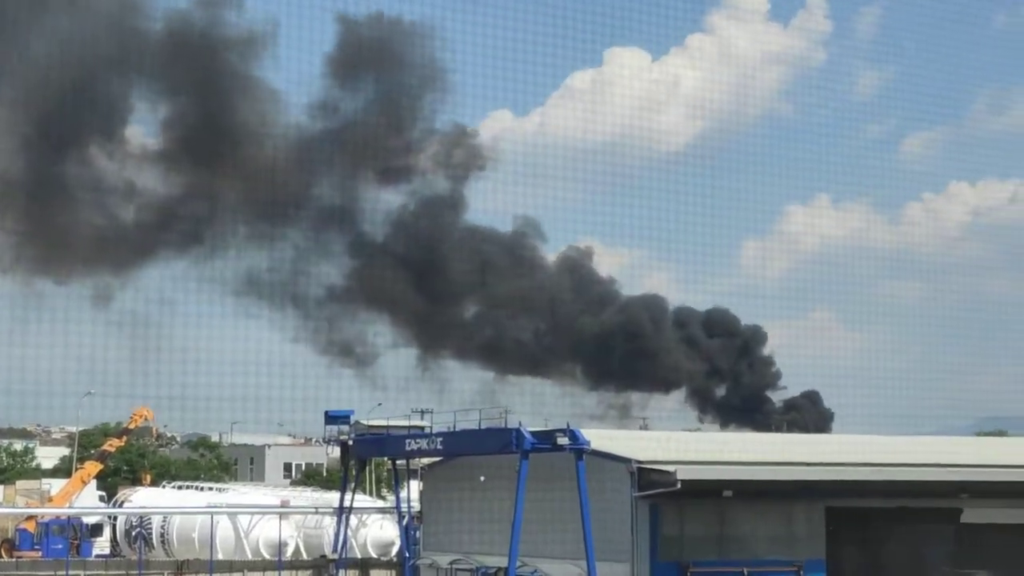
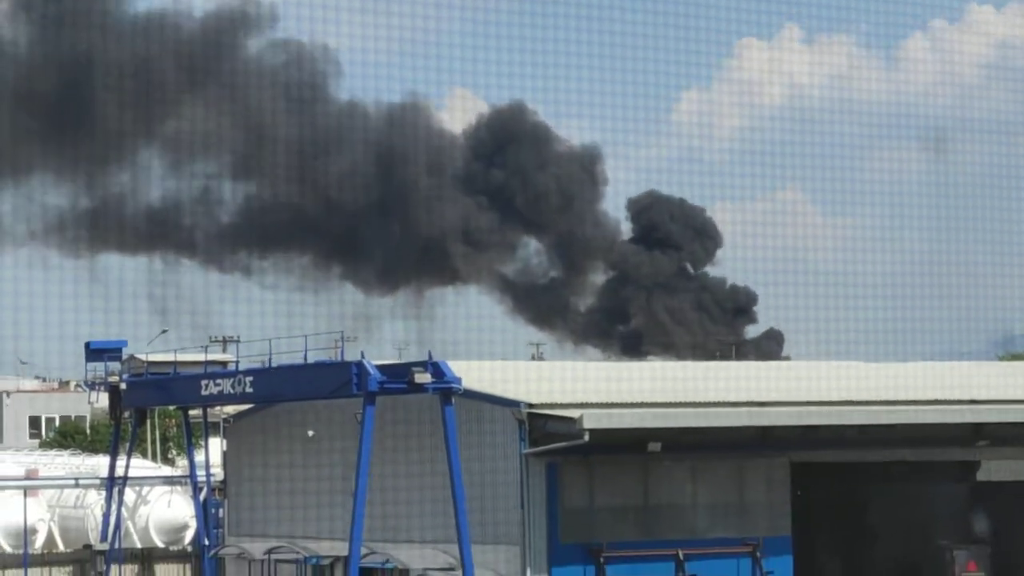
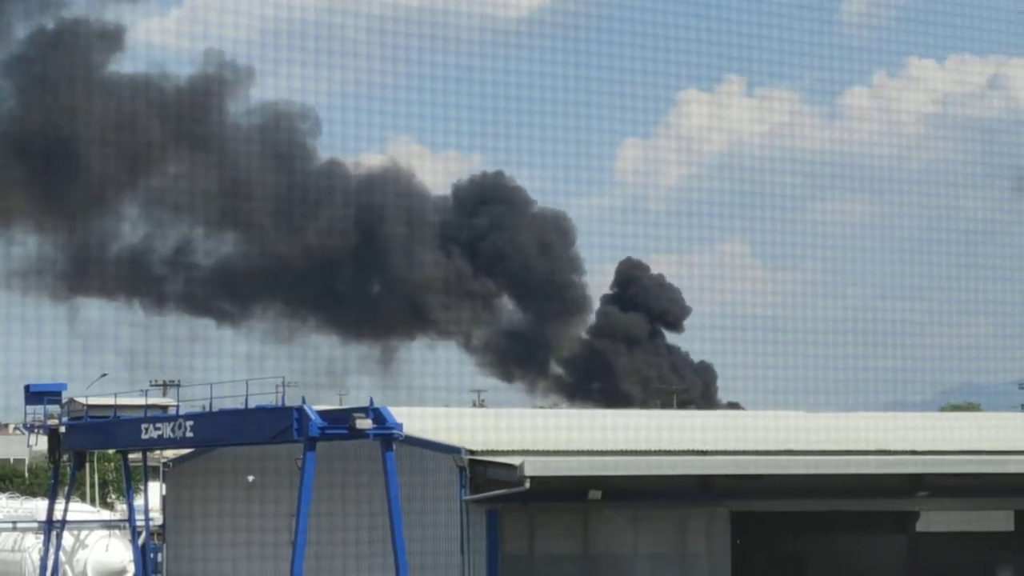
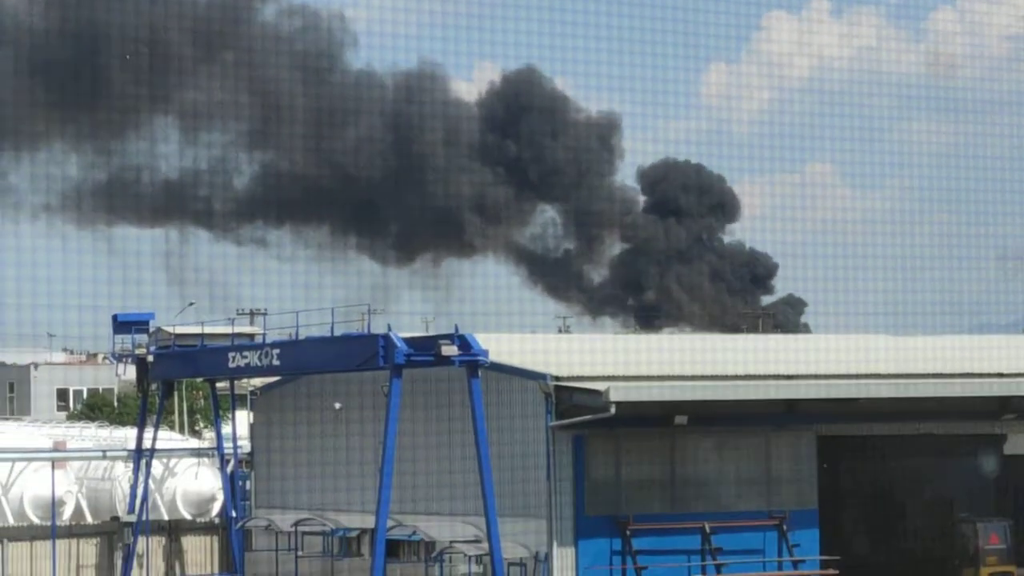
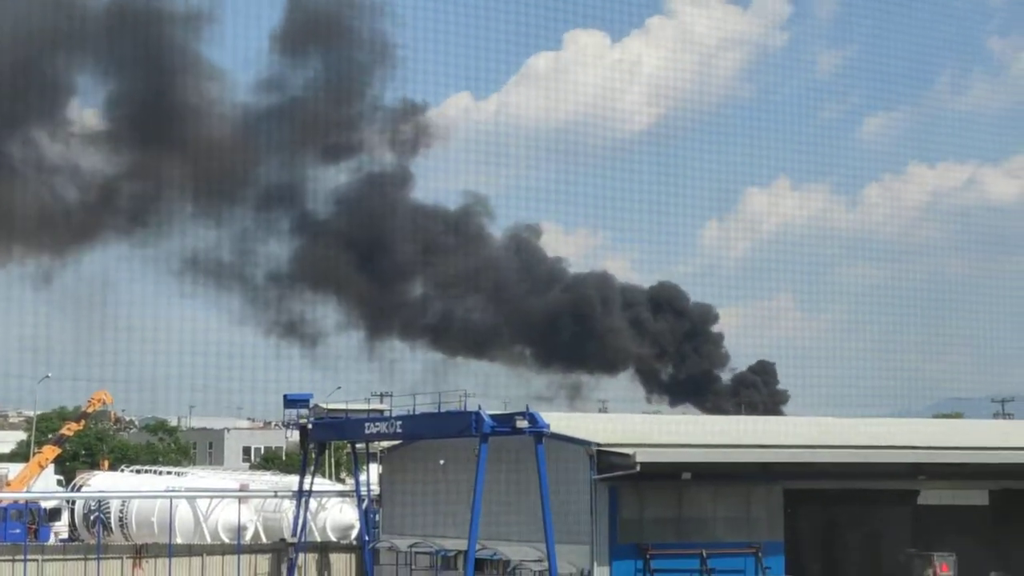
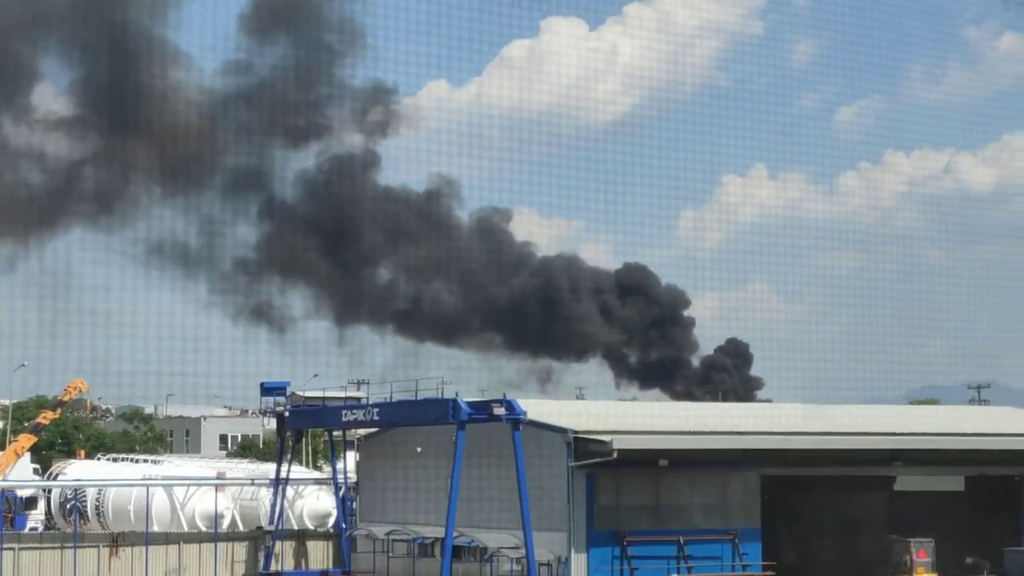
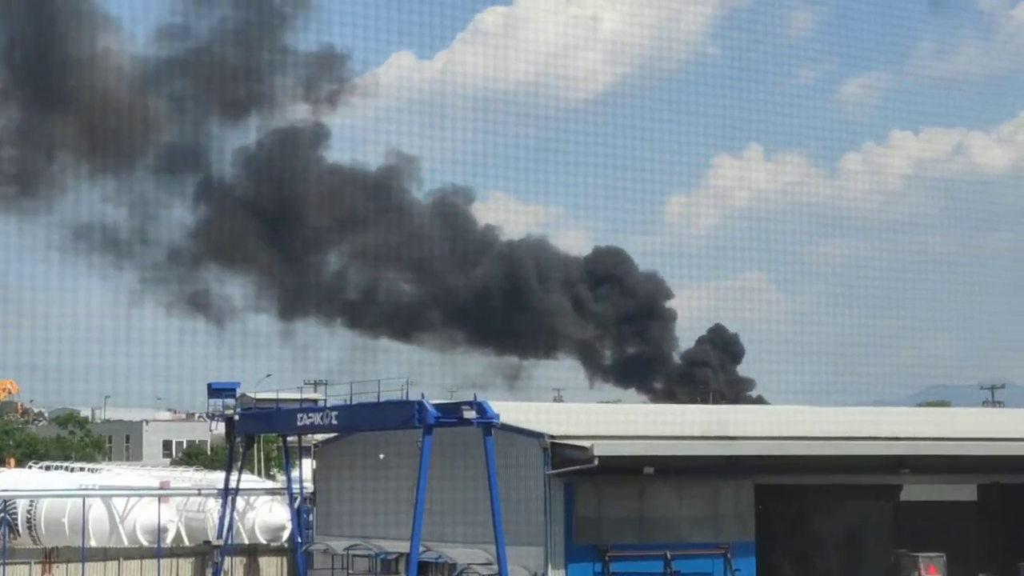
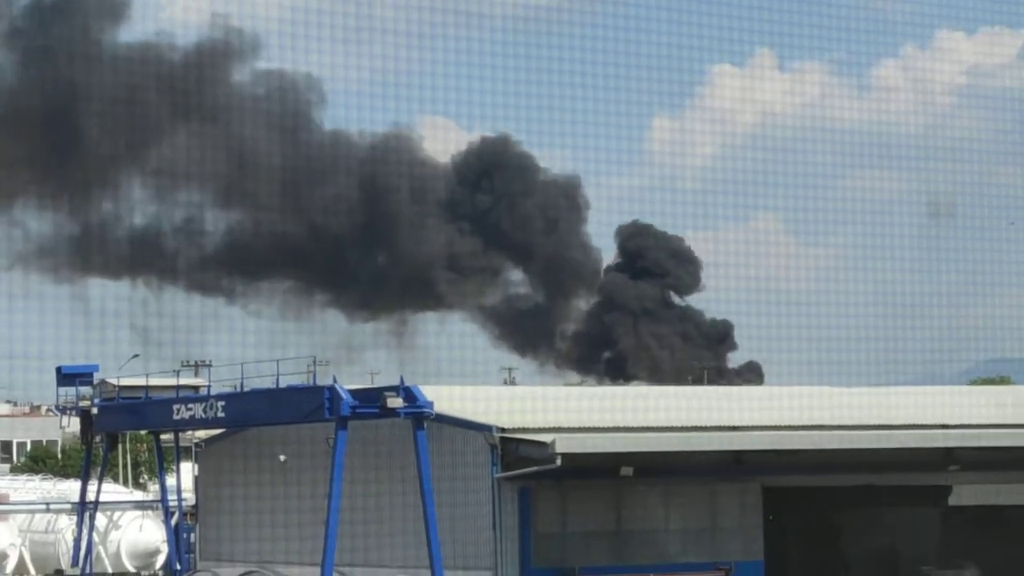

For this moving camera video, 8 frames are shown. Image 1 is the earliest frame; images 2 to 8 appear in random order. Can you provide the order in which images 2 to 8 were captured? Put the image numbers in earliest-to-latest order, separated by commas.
5, 6, 7, 3, 8, 2, 4
